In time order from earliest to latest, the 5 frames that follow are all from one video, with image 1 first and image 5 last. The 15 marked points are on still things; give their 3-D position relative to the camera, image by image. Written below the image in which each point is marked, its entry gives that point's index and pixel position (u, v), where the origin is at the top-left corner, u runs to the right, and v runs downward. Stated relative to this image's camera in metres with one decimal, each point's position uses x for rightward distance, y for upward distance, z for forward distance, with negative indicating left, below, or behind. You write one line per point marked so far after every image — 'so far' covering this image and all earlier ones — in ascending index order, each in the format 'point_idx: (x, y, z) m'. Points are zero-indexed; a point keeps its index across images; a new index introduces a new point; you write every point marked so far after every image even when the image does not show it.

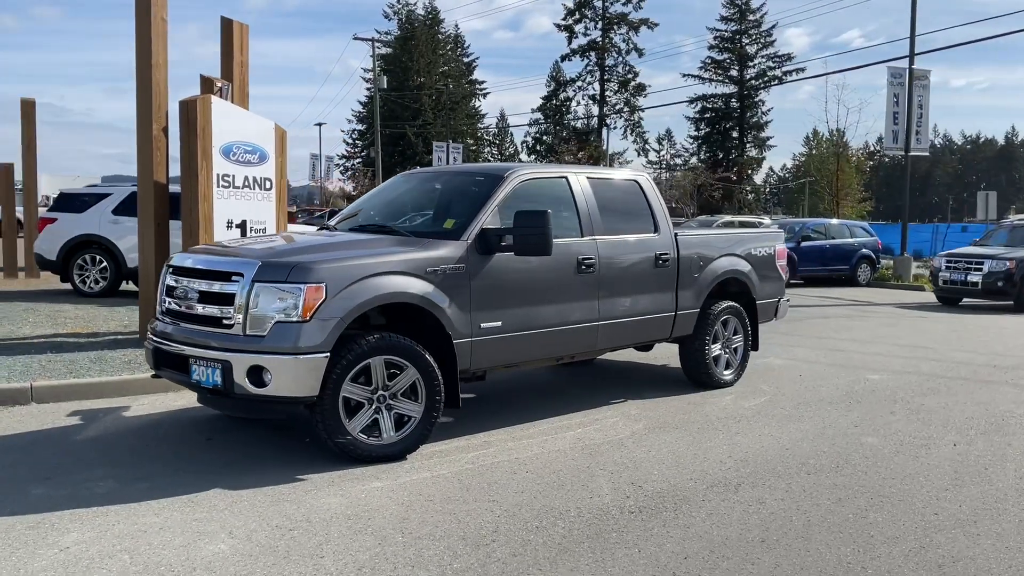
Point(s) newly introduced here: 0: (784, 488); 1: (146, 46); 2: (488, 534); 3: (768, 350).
0: (+1.6, -1.2, +5.1) m
1: (-3.9, +2.6, +9.4) m
2: (-0.1, -1.2, +4.4) m
3: (+3.0, -0.7, +10.5) m
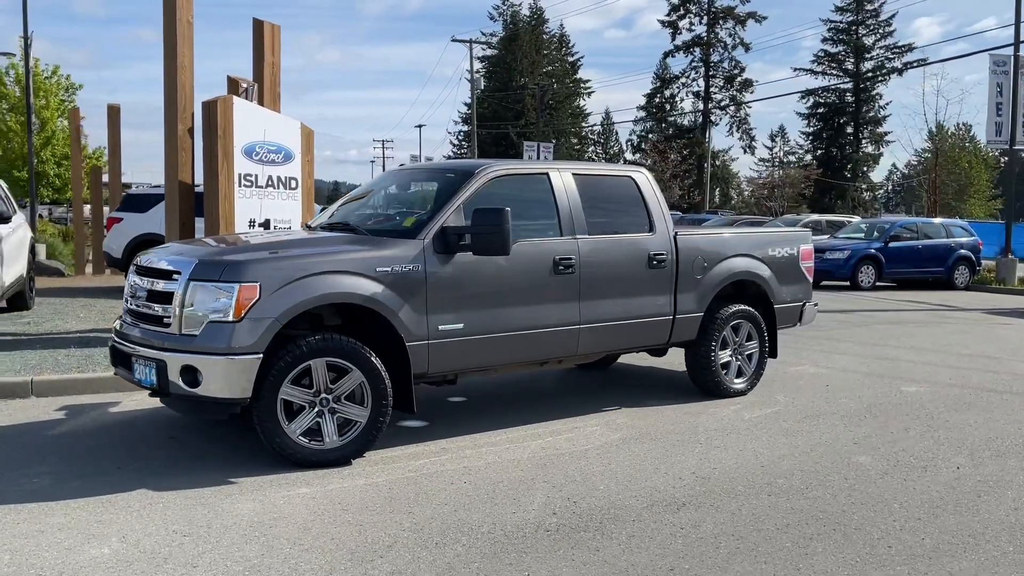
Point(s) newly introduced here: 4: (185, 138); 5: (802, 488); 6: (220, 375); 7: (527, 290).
0: (+1.1, -1.2, +4.7) m
1: (-3.7, +2.6, +9.6) m
2: (-0.6, -1.2, +4.1) m
3: (+3.3, -0.8, +9.8) m
4: (-3.6, +1.7, +9.8) m
5: (+1.7, -1.2, +5.1) m
6: (-1.7, -0.5, +5.1) m
7: (+0.1, 0.0, +6.3) m
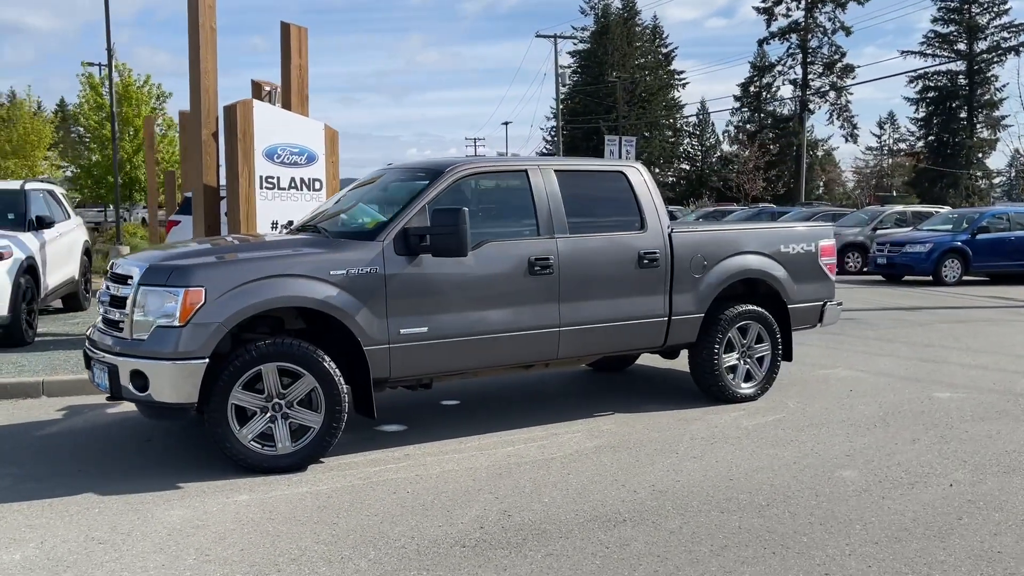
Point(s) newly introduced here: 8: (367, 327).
0: (+0.8, -1.2, +4.4) m
1: (-3.5, +2.6, +9.8) m
2: (-1.0, -1.2, +4.0) m
3: (+3.4, -0.8, +9.2) m
4: (-3.4, +1.6, +10.0) m
5: (+1.3, -1.2, +4.8) m
6: (-2.0, -0.5, +5.1) m
7: (-0.1, 0.0, +6.1) m
8: (-0.9, -0.2, +5.6) m
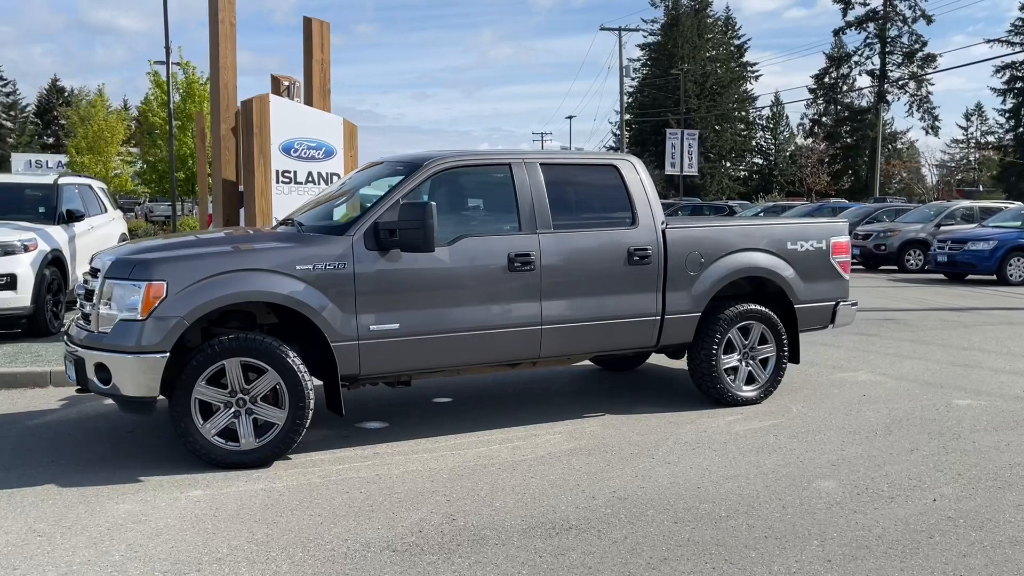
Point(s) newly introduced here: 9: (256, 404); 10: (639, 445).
0: (+0.5, -1.2, +4.2) m
1: (-3.3, +2.6, +9.9) m
2: (-1.4, -1.2, +4.0) m
3: (+3.5, -0.7, +8.8) m
4: (-3.2, +1.7, +10.1) m
5: (+1.1, -1.2, +4.5) m
6: (-2.2, -0.5, +5.1) m
7: (-0.2, 0.0, +6.0) m
8: (-1.1, -0.2, +5.6) m
9: (-1.5, -0.7, +5.4) m
10: (+0.8, -1.0, +5.9) m
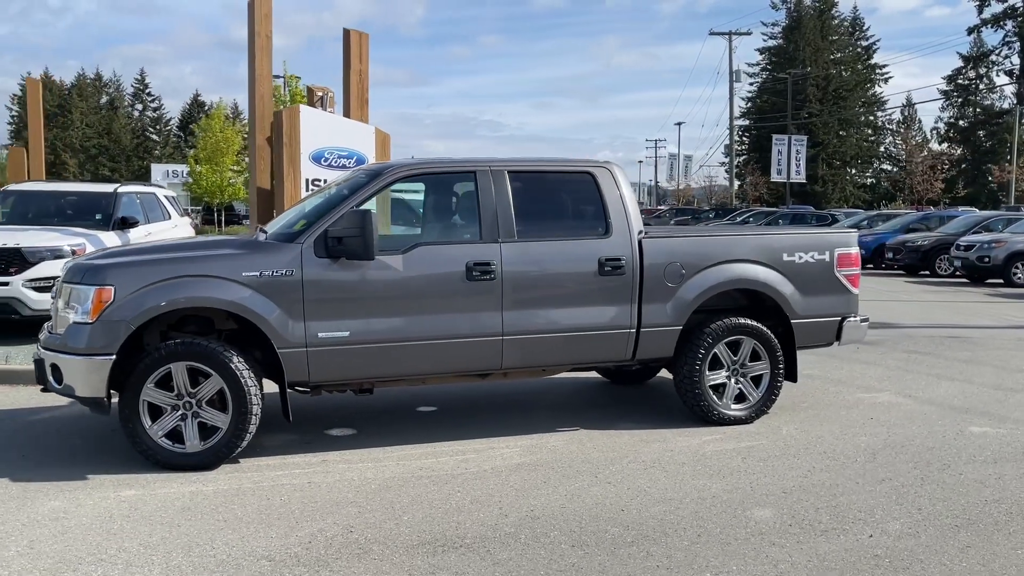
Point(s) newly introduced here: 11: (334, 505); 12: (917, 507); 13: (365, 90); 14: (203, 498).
0: (-0.1, -1.2, +4.0) m
1: (-3.0, +2.6, +10.2) m
2: (-1.9, -1.2, +4.1) m
3: (+3.6, -0.9, +8.2) m
4: (-2.9, +1.7, +10.4) m
5: (+0.5, -1.2, +4.3) m
6: (-2.6, -0.5, +5.3) m
7: (-0.5, -0.1, +5.9) m
8: (-1.4, -0.3, +5.6) m
9: (-1.9, -0.7, +5.5) m
10: (+0.5, -1.1, +5.6) m
11: (-1.0, -1.2, +4.8) m
12: (+2.2, -1.2, +4.8) m
13: (-1.8, +2.5, +11.2) m
14: (-1.7, -1.2, +5.0) m
